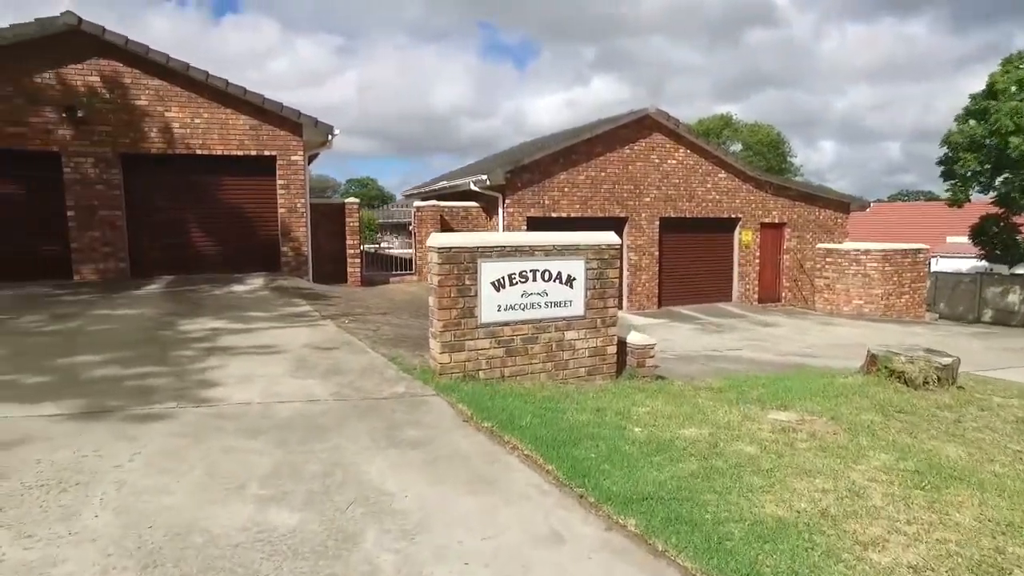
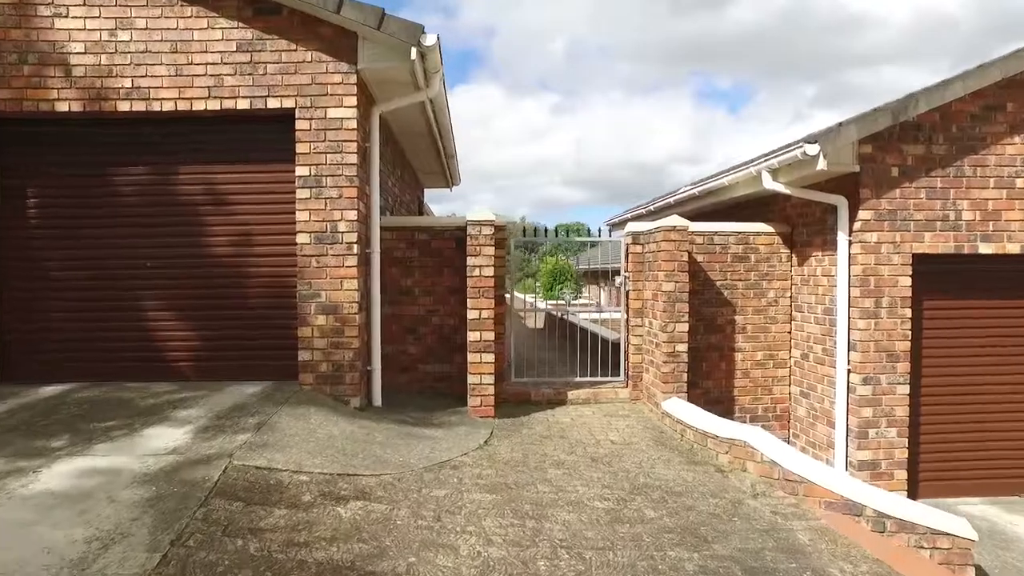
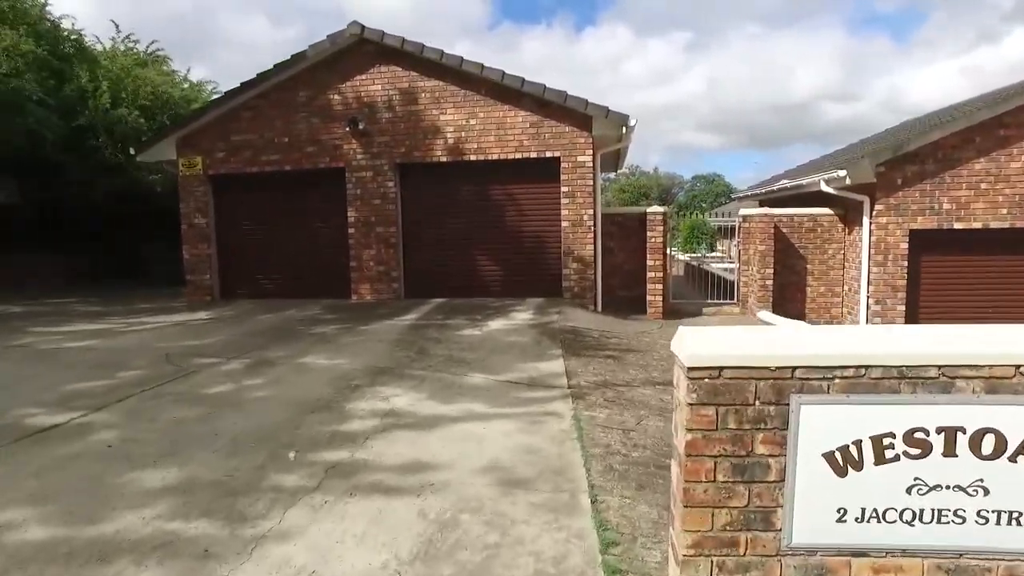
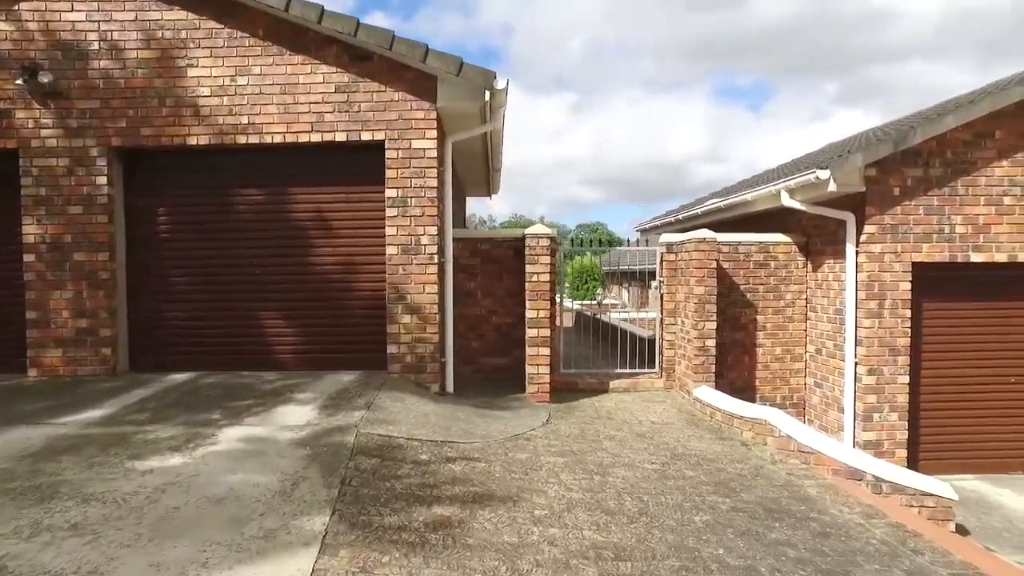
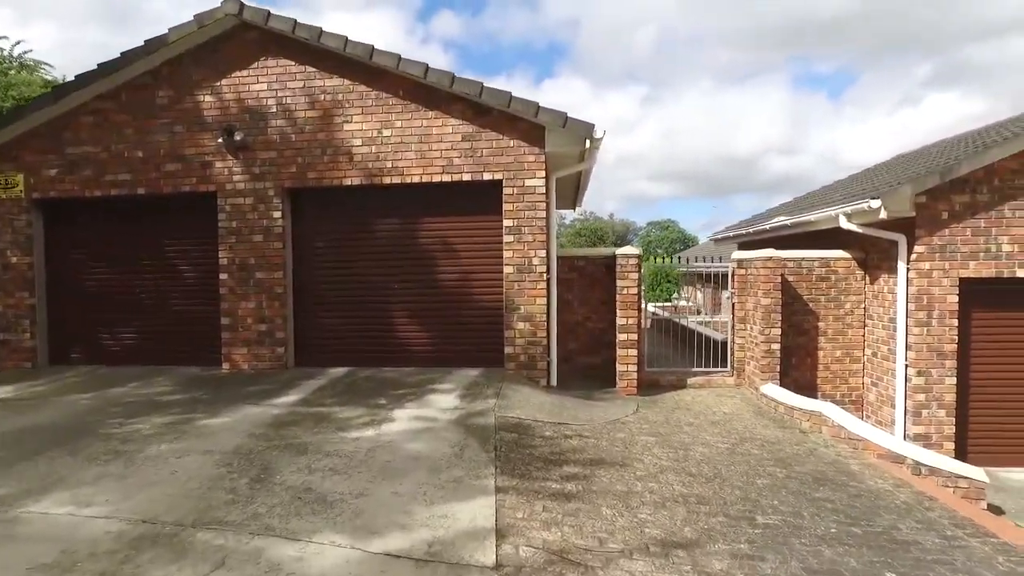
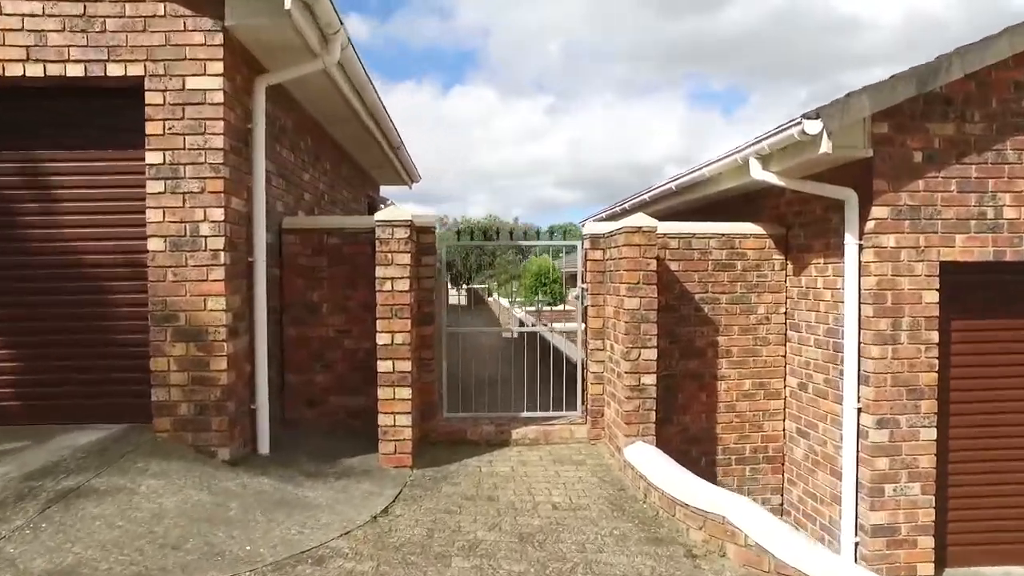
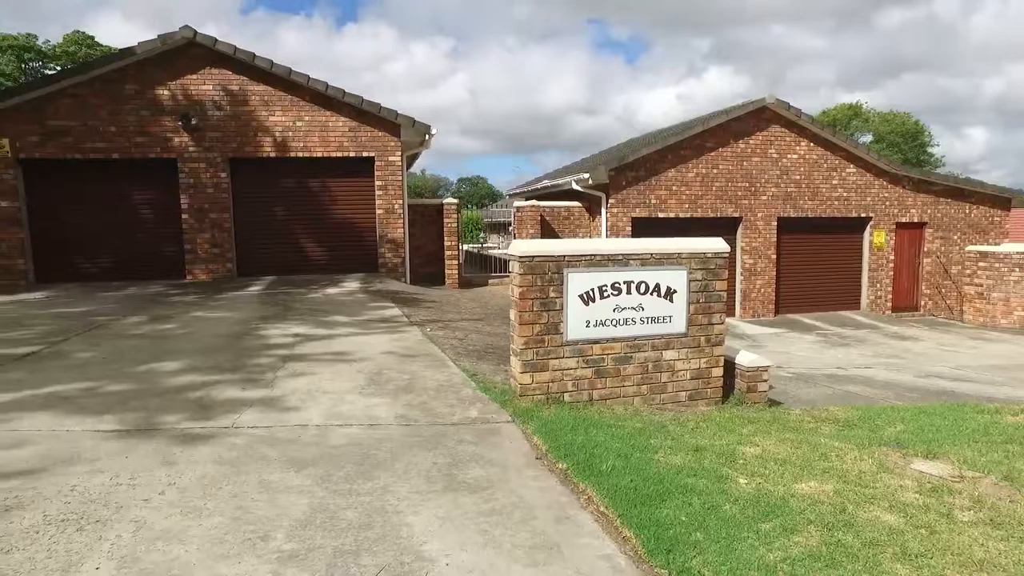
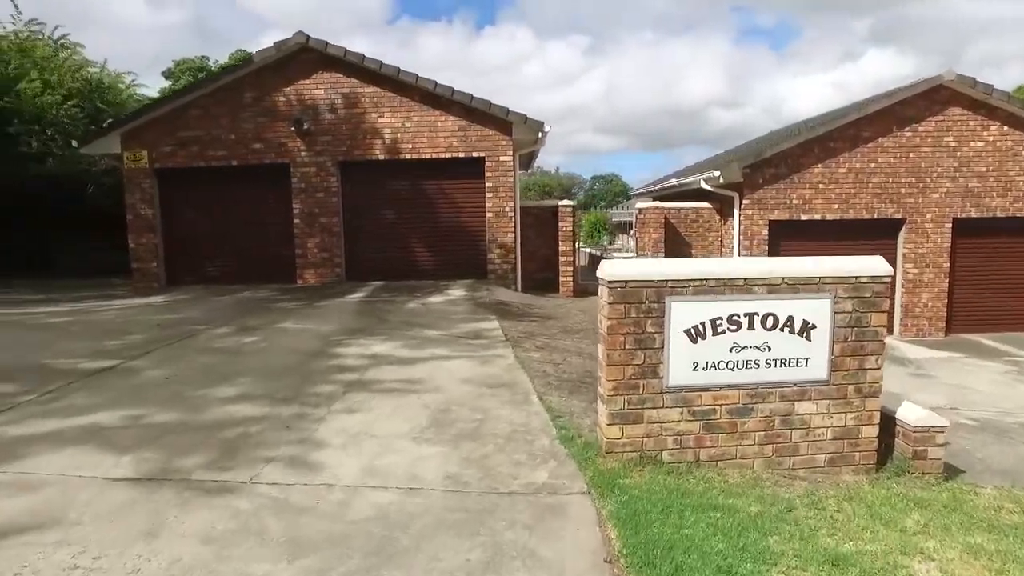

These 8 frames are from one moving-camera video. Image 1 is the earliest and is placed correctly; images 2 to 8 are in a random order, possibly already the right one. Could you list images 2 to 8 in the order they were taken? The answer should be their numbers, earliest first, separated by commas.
7, 8, 3, 5, 4, 2, 6
